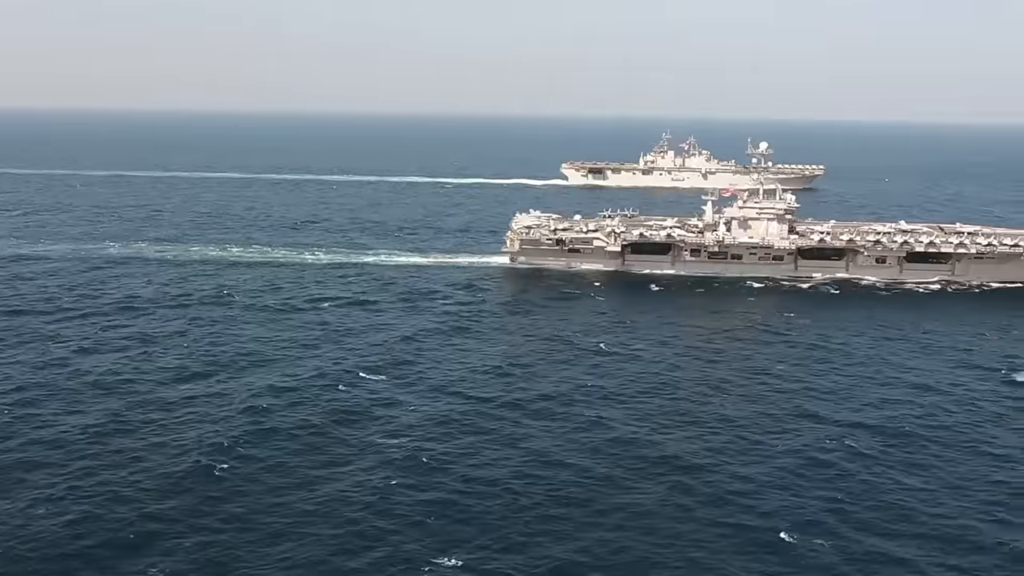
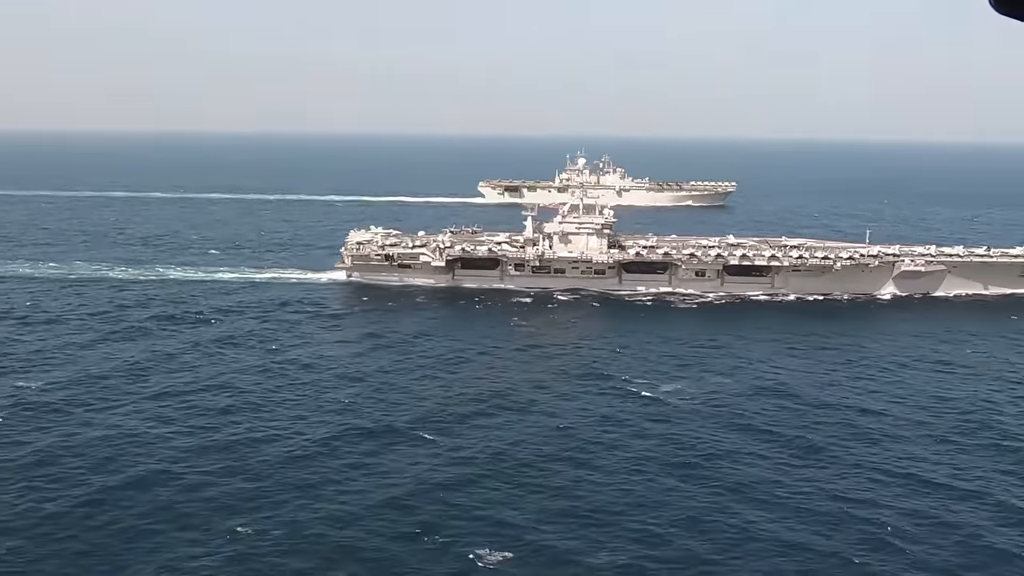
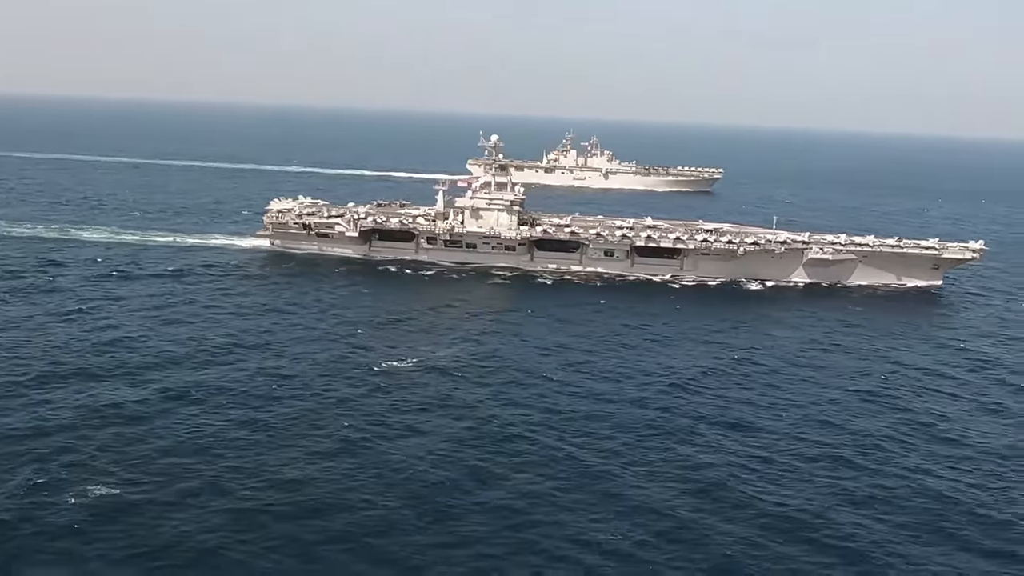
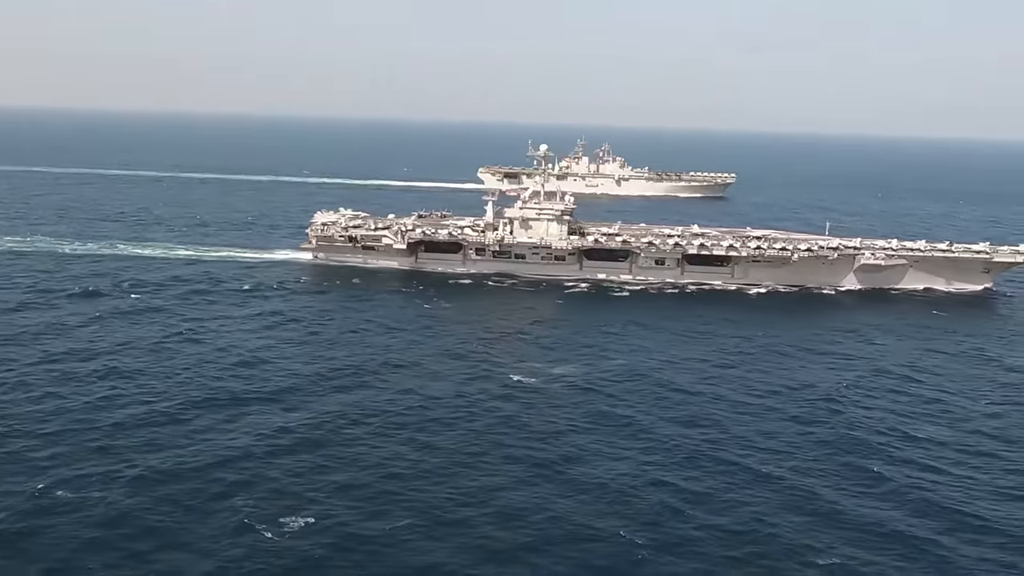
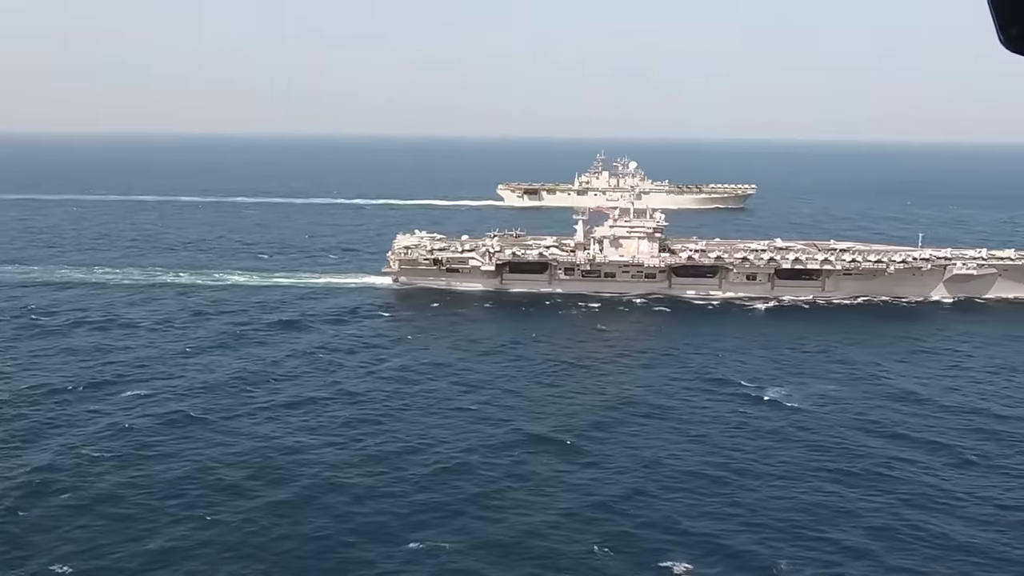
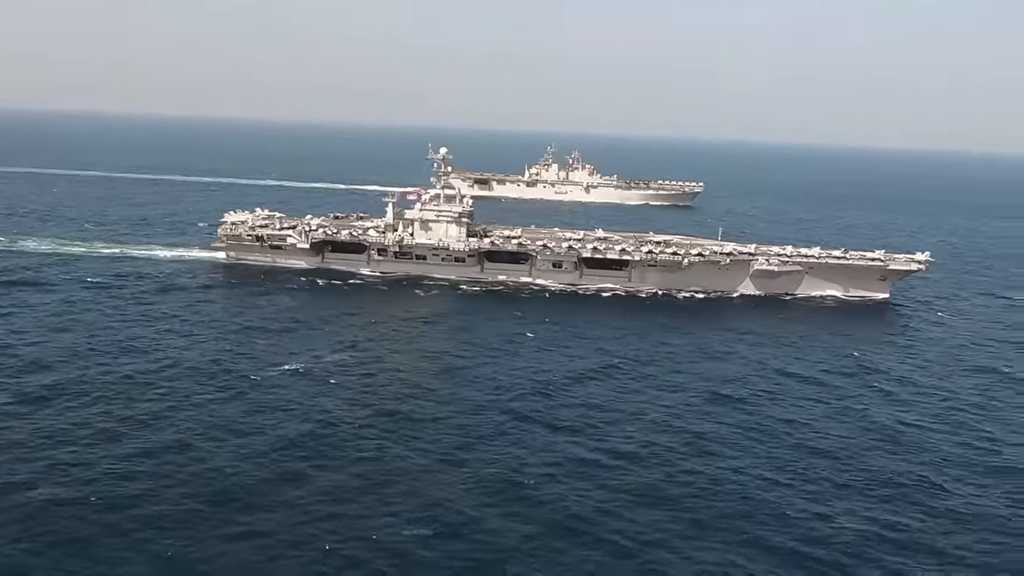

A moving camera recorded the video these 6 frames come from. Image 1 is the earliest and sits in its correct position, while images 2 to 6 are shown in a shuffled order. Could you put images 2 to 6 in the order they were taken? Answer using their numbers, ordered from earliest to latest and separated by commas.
5, 2, 4, 3, 6
